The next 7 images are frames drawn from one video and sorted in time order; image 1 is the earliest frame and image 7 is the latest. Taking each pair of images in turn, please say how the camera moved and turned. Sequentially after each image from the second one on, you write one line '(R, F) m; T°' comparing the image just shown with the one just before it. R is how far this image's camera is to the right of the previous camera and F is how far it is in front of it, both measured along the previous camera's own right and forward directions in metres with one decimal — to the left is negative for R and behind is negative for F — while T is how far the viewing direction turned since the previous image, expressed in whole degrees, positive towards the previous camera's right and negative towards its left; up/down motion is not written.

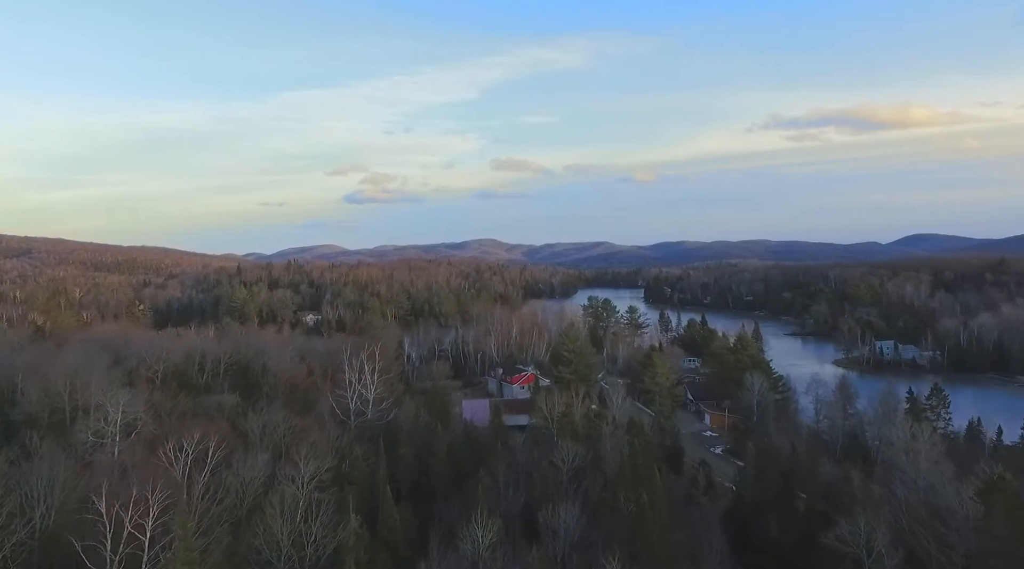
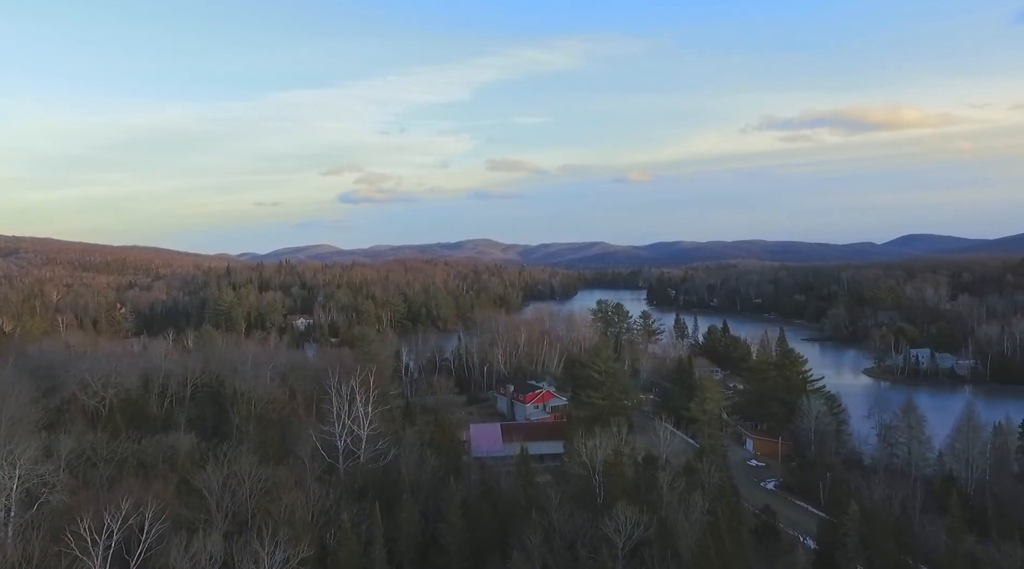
(-0.6, +3.5) m; 0°
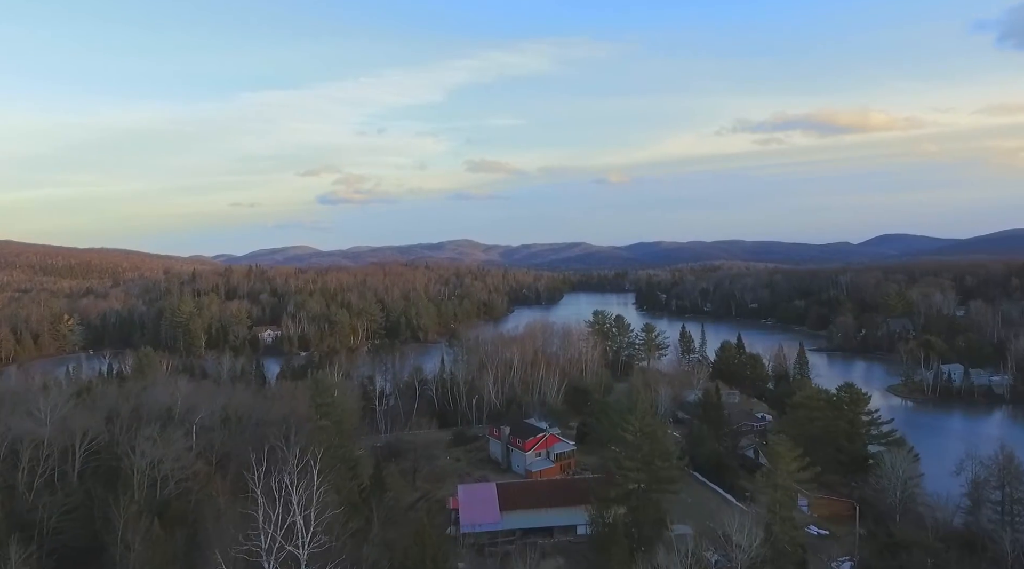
(-0.4, +4.9) m; +2°
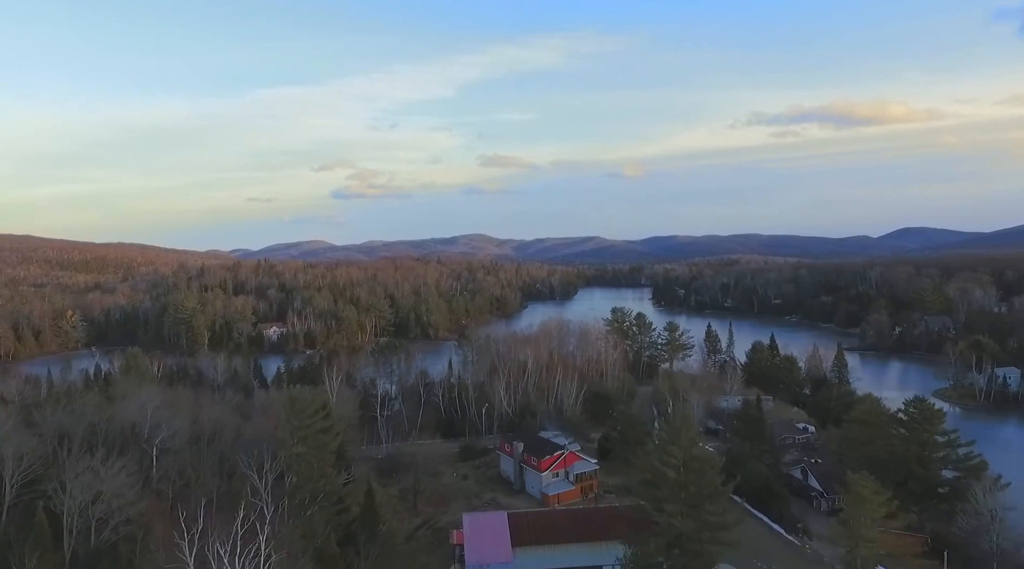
(0.0, +2.6) m; -1°
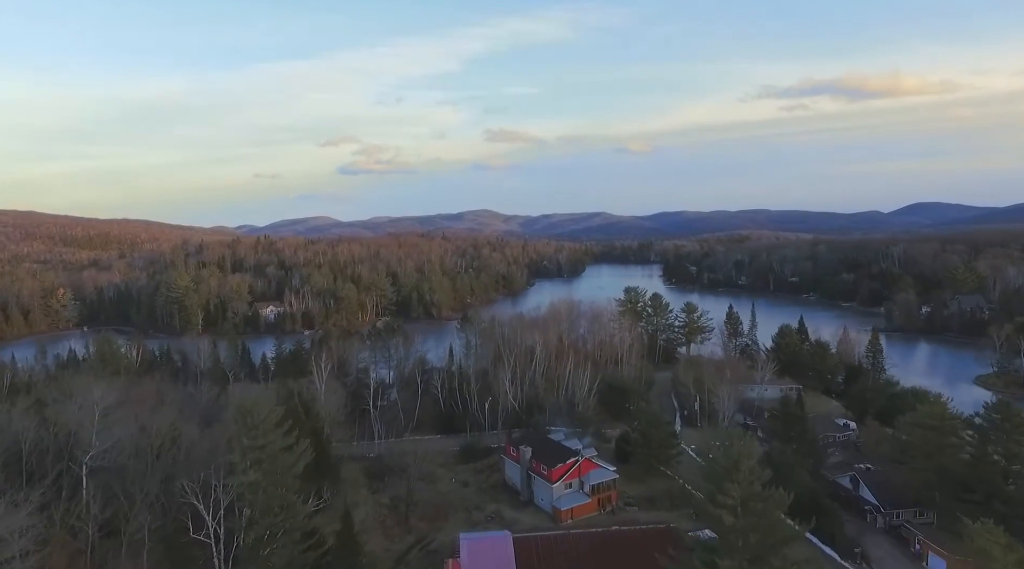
(0.0, +2.7) m; -1°
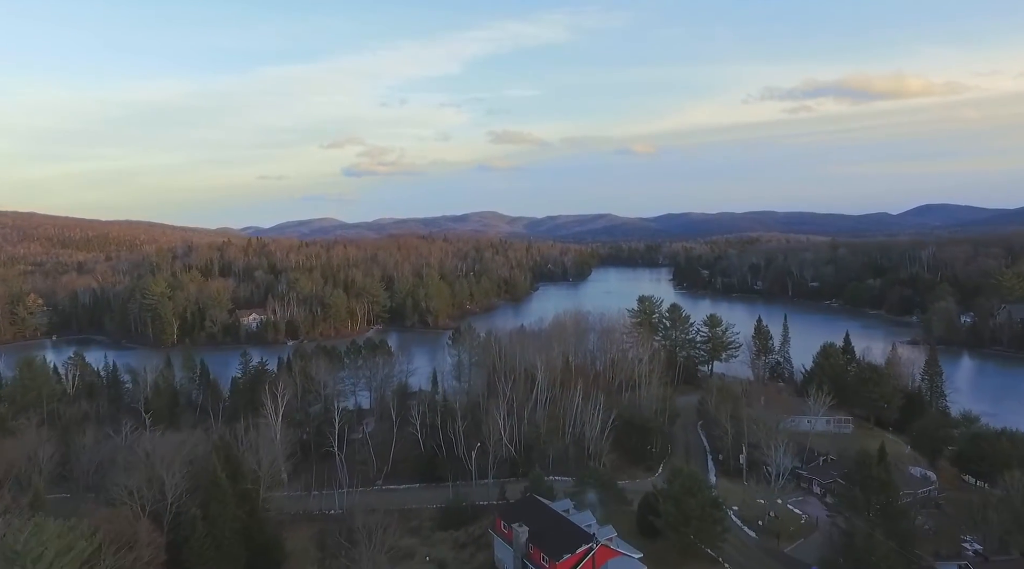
(+0.2, +4.5) m; 0°
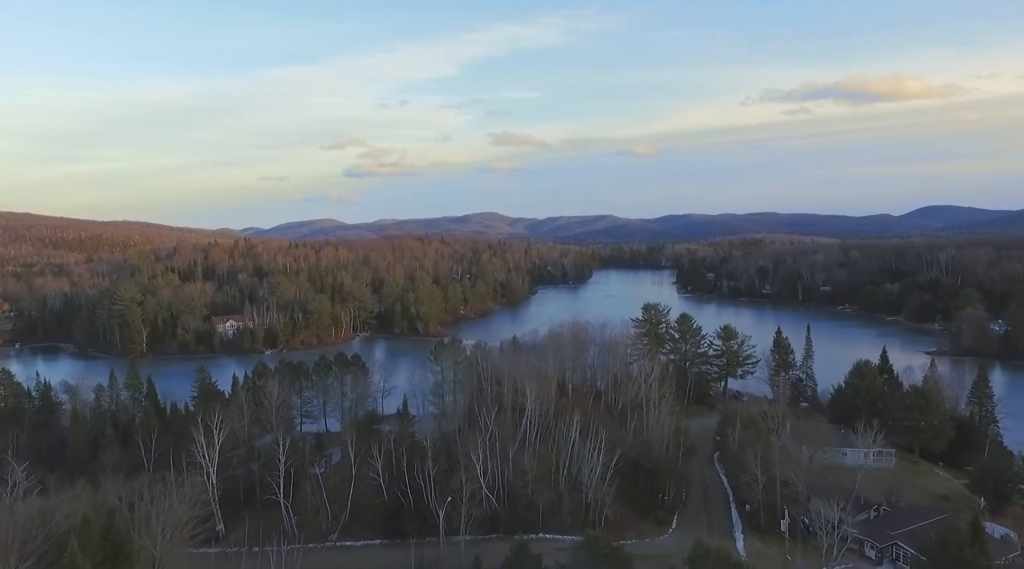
(+0.4, +3.5) m; 0°
